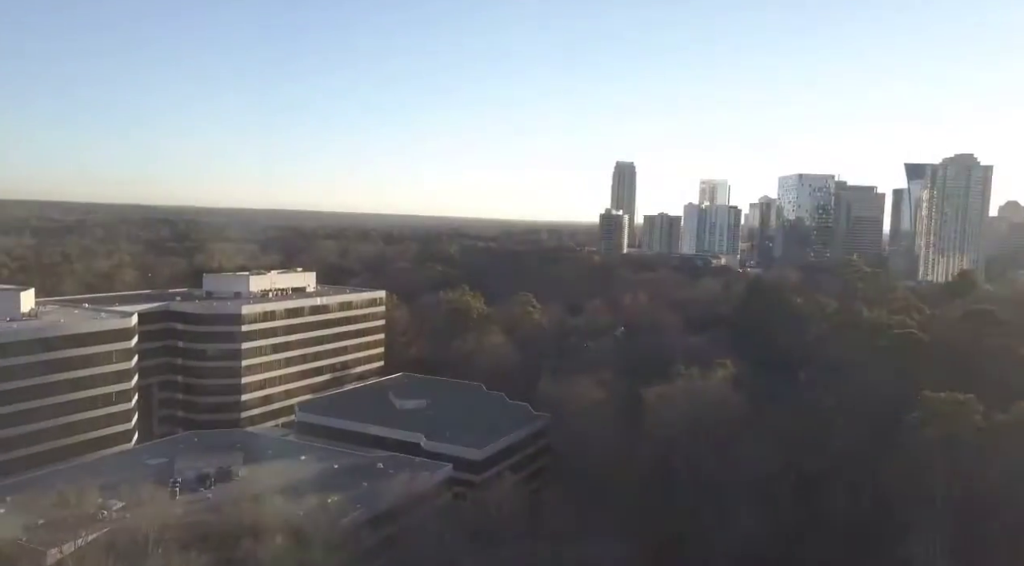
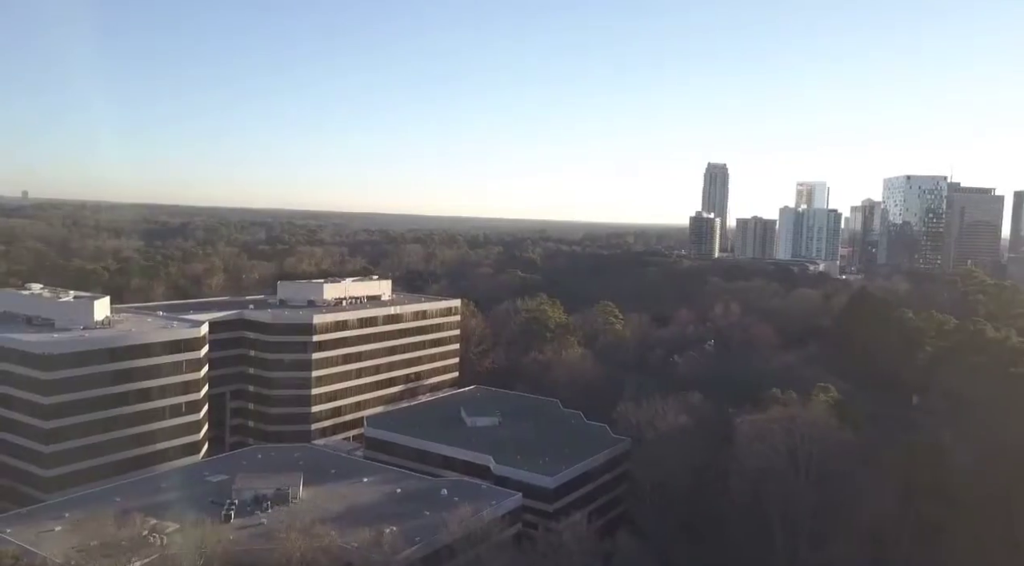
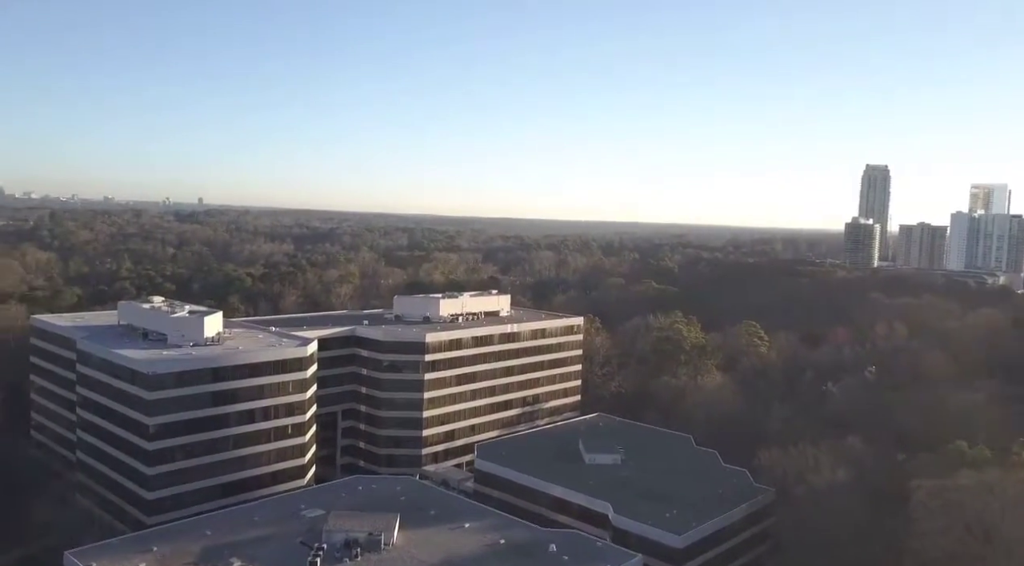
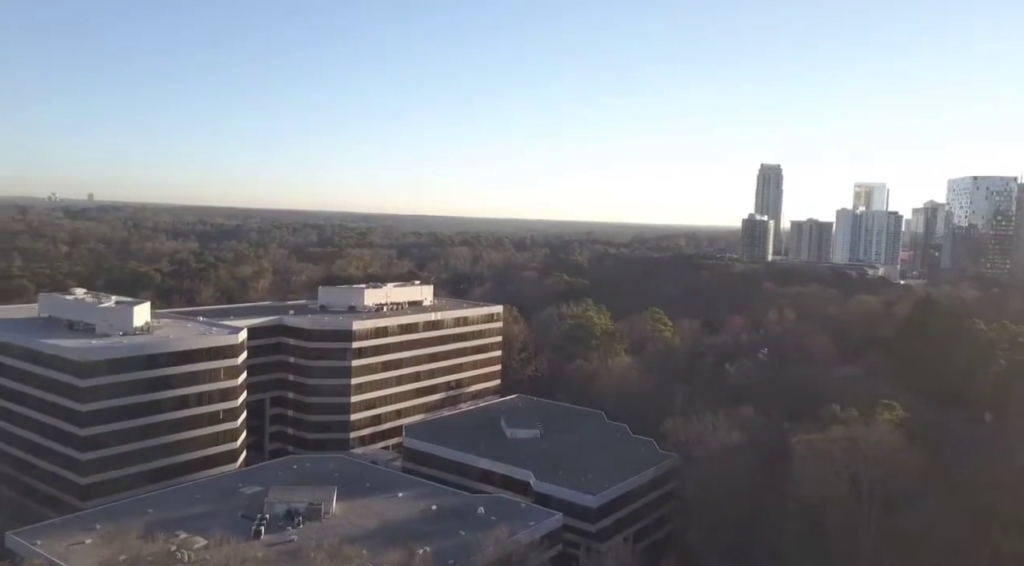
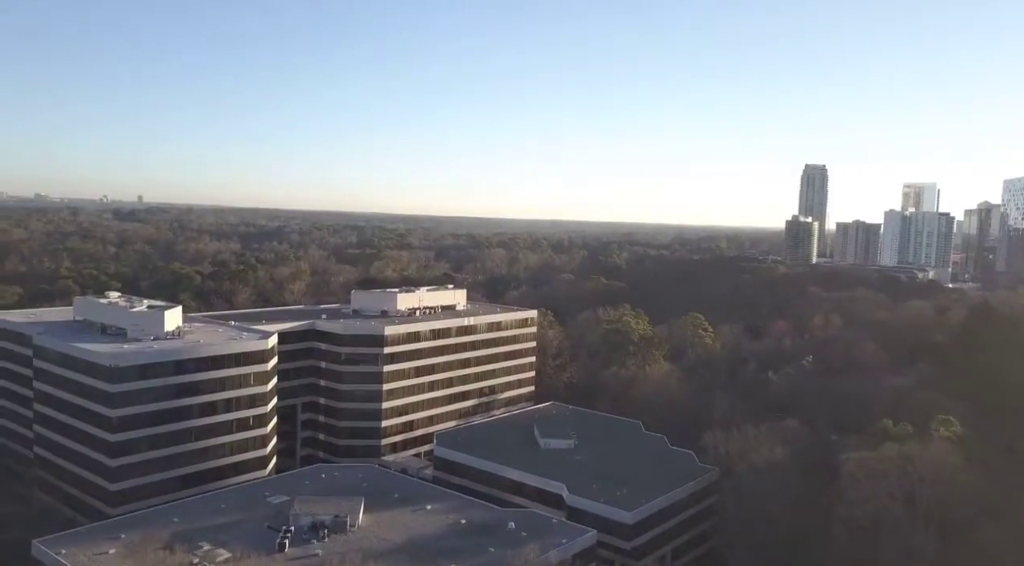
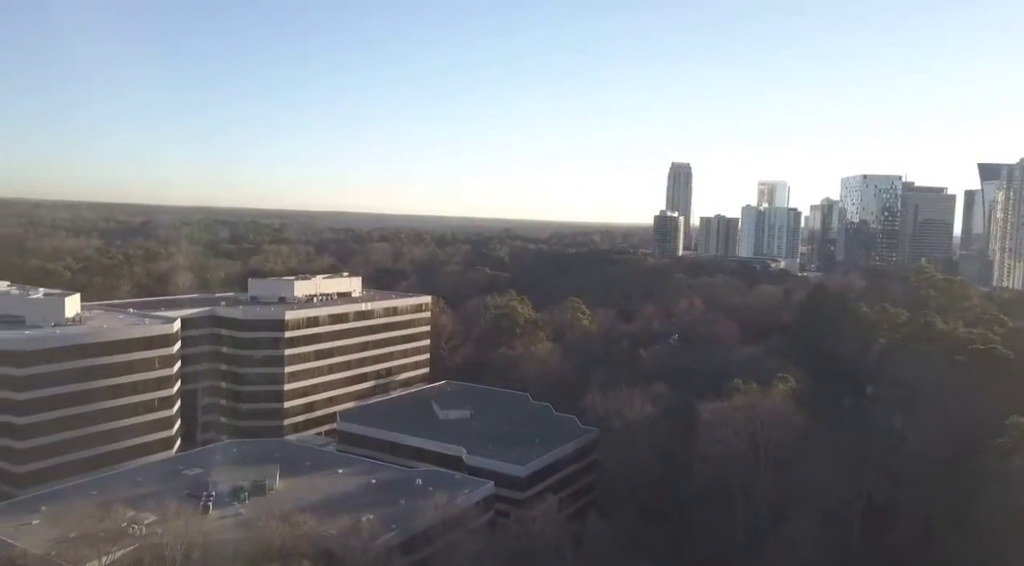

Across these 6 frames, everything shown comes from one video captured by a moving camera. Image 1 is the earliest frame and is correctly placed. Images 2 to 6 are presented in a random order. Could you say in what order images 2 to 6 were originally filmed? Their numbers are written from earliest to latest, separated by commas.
6, 2, 4, 5, 3
